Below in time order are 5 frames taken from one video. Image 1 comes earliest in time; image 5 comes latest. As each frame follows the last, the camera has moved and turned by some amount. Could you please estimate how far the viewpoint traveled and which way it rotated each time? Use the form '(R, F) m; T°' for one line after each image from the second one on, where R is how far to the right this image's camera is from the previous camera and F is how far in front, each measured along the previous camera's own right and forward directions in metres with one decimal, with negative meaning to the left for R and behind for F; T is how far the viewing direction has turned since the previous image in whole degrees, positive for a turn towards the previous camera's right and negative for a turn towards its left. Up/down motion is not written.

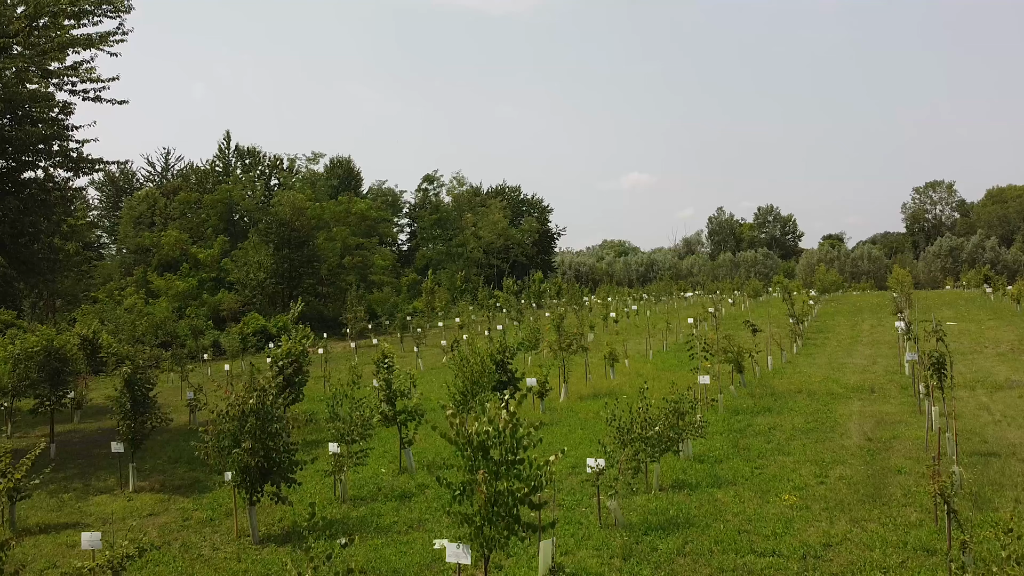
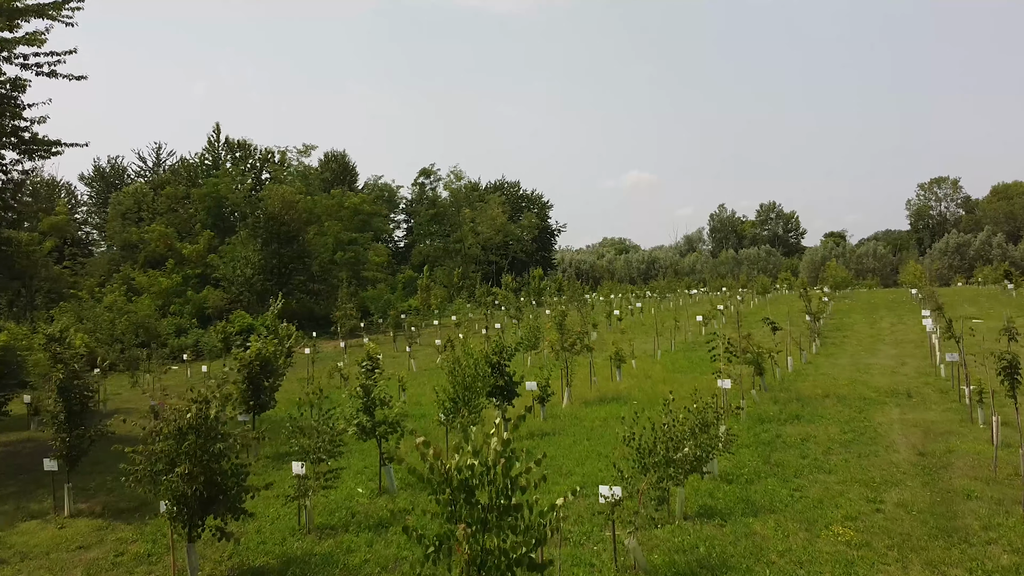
(0.0, +1.7) m; 0°
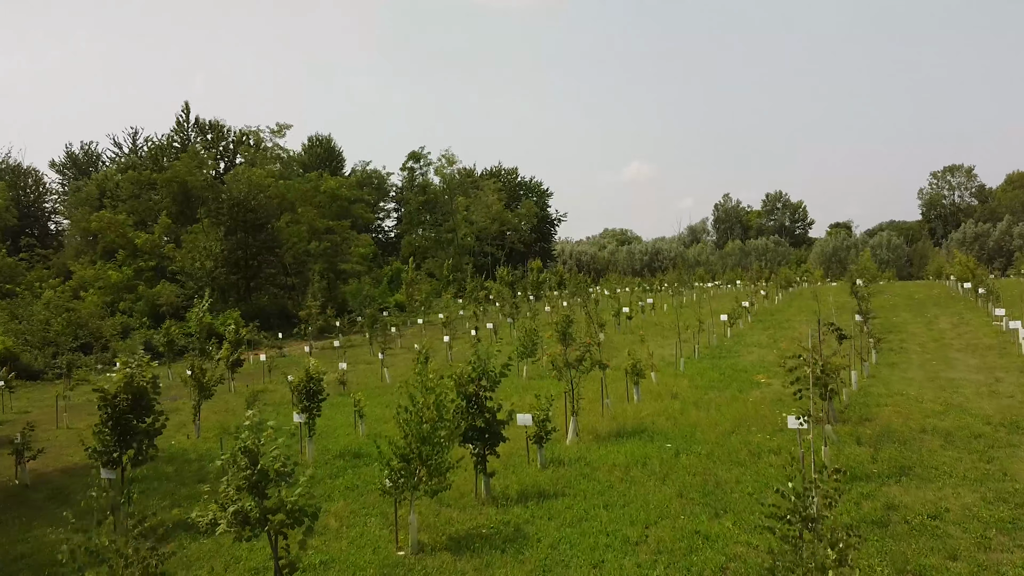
(+0.2, +4.2) m; 0°
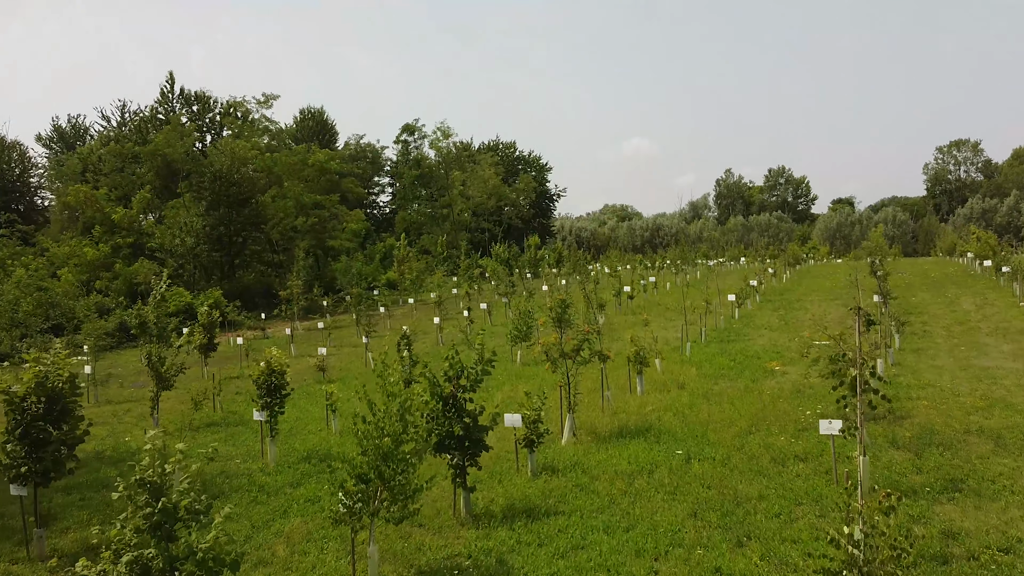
(+0.1, +1.5) m; 0°
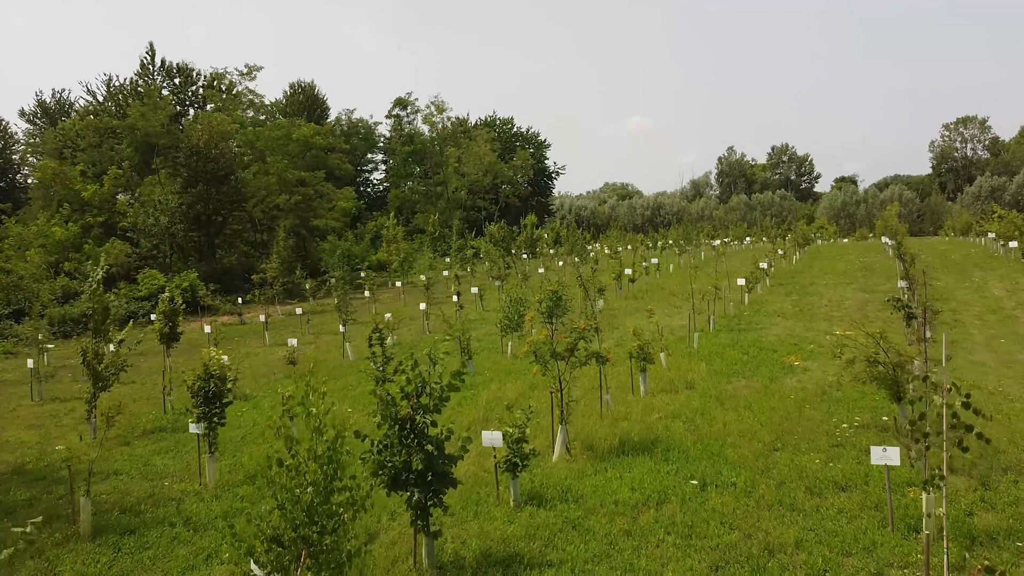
(+0.2, +1.7) m; 0°
